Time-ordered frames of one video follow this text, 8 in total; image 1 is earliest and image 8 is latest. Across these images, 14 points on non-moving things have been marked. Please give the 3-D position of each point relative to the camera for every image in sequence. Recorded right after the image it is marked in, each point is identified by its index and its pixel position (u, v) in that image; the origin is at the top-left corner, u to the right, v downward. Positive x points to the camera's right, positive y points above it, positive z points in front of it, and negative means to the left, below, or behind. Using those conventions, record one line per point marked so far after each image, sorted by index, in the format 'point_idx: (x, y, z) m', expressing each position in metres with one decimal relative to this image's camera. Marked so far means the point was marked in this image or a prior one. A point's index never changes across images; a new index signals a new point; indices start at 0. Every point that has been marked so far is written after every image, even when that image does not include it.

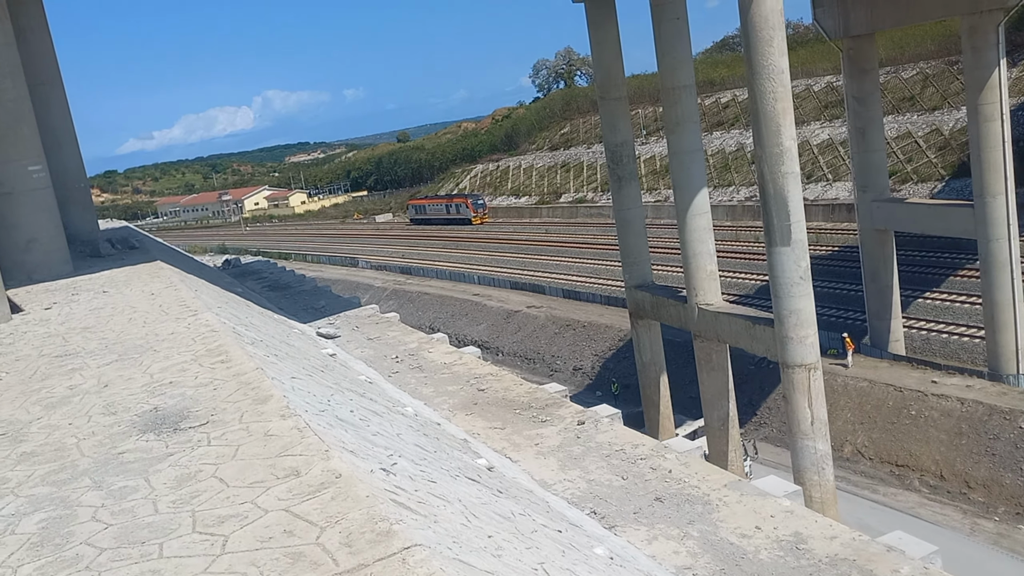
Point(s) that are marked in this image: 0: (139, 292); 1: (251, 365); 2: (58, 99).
0: (-5.8, -0.1, +10.8) m
1: (-2.3, -0.7, +6.2) m
2: (-11.5, +4.8, +17.4) m
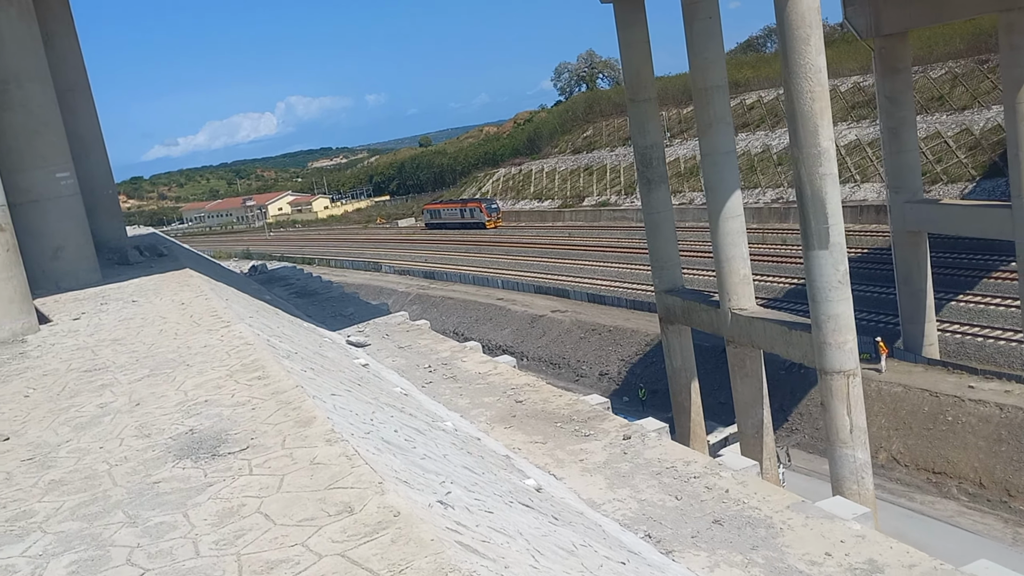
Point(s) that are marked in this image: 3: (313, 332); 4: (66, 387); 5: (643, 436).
0: (-5.2, -0.2, +10.5) m
1: (-1.8, -0.8, +5.8) m
2: (-10.7, +4.6, +17.3) m
3: (-3.8, -0.8, +13.2) m
4: (-4.2, -0.9, +6.5) m
5: (+1.8, -2.0, +9.6) m
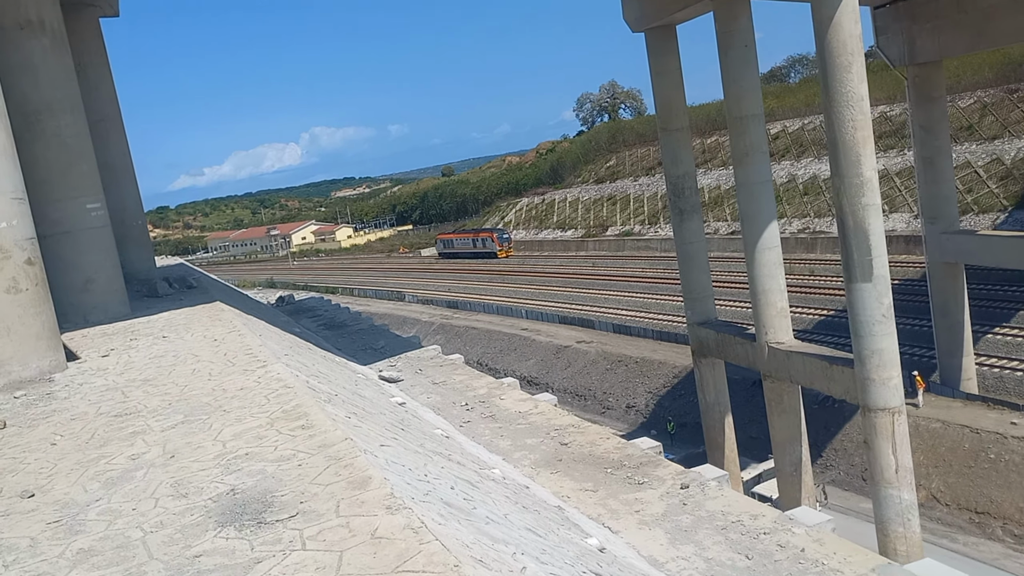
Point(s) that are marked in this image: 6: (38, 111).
0: (-4.5, -0.7, +10.1) m
1: (-1.3, -1.1, +5.3) m
2: (-9.9, +3.8, +17.3) m
3: (-3.1, -1.4, +12.7) m
4: (-3.6, -1.3, +6.1) m
5: (+2.4, -2.5, +8.9) m
6: (-8.4, +3.1, +12.3) m
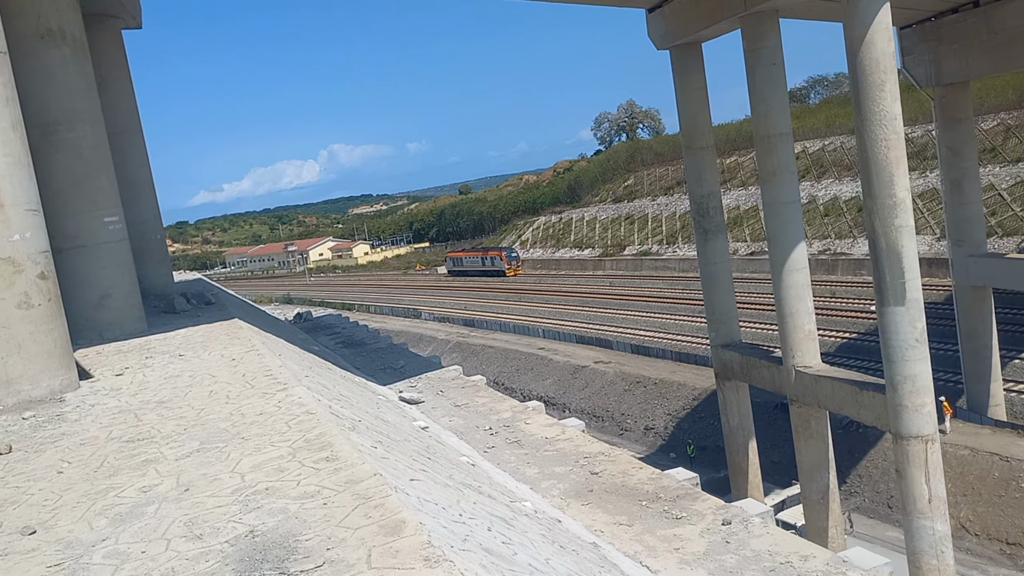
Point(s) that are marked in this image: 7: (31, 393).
0: (-4.1, -0.9, +9.7) m
1: (-1.0, -1.3, +4.9) m
2: (-9.2, +3.4, +17.2) m
3: (-2.6, -1.7, +12.3) m
4: (-3.3, -1.4, +5.7) m
5: (+2.8, -2.8, +8.4) m
6: (-7.9, +2.9, +12.1) m
7: (-5.8, -1.3, +8.4) m
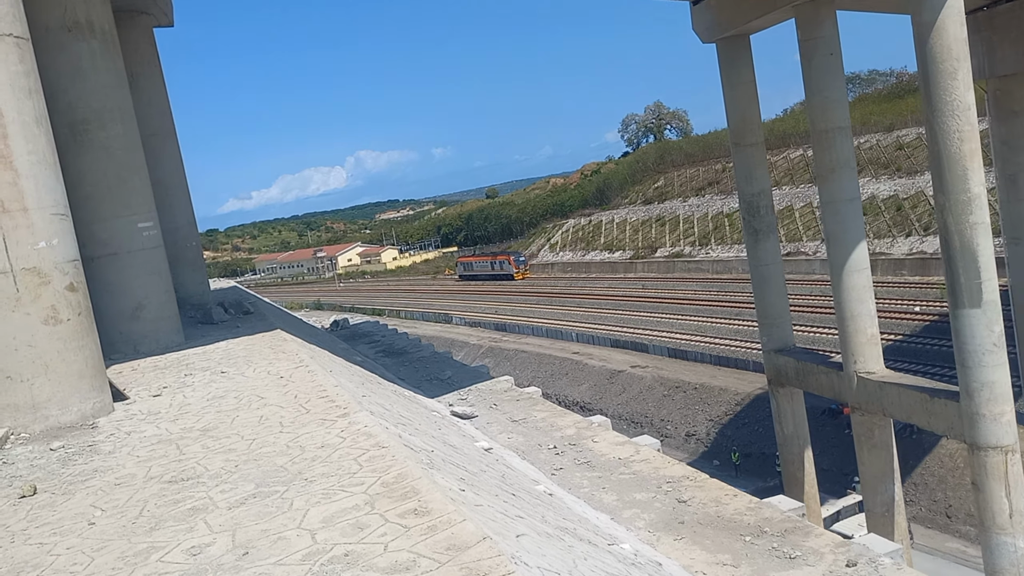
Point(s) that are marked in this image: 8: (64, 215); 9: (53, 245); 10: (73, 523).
0: (-3.2, -1.1, +8.8) m
1: (-0.2, -1.3, +3.8) m
2: (-8.1, +3.2, +16.5) m
3: (-1.6, -1.9, +11.3) m
4: (-2.5, -1.5, +4.7) m
5: (+3.7, -2.8, +7.2) m
6: (-6.9, +2.7, +11.4) m
7: (-4.9, -1.4, +7.6) m
8: (-5.1, +0.8, +8.1) m
9: (-5.1, +0.5, +7.8) m
10: (-2.9, -1.6, +4.7) m
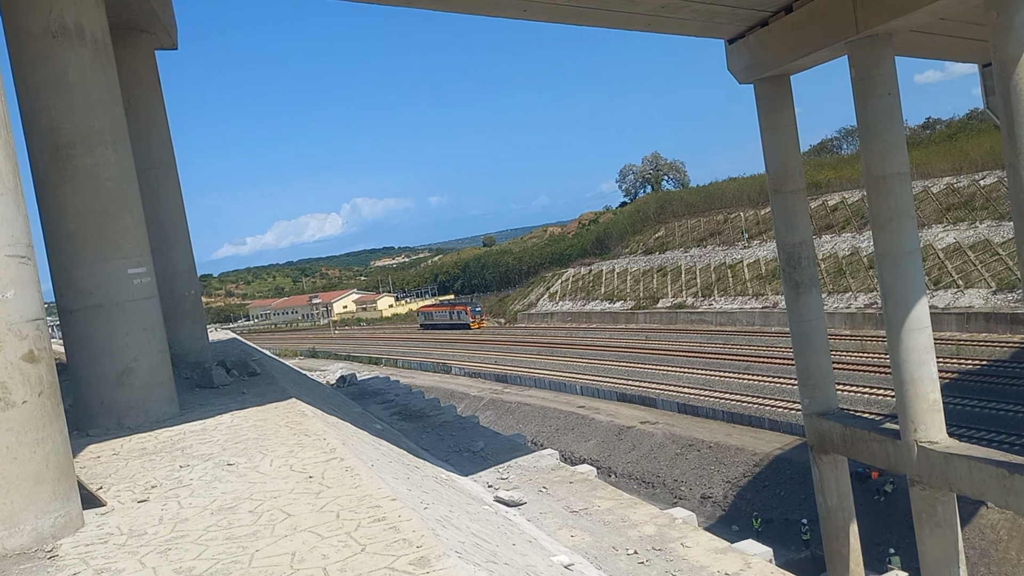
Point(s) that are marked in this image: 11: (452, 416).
0: (-2.2, -1.7, +6.7) m
1: (+0.8, -1.7, +1.7) m
2: (-7.1, +2.1, +14.6) m
3: (-0.6, -2.7, +9.1) m
4: (-1.5, -1.9, +2.6) m
5: (+4.7, -3.5, +5.0) m
6: (-5.9, +1.9, +9.4) m
7: (-3.9, -1.9, +5.4) m
8: (-4.1, +0.3, +6.0) m
9: (-4.1, -0.1, +5.7) m
10: (-1.9, -1.9, +2.5) m
11: (-1.6, -3.3, +18.0) m
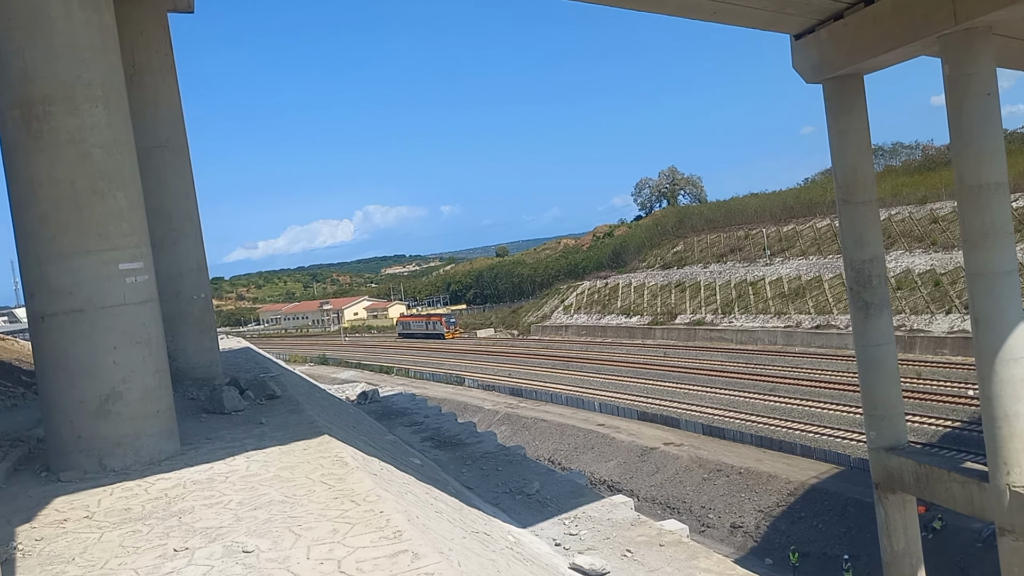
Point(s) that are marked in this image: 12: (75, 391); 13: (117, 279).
0: (-1.2, -1.8, +4.4) m
1: (+1.7, -1.7, -0.6) m
2: (-5.9, +2.1, +12.4) m
3: (+0.4, -2.8, +6.8) m
4: (-0.5, -1.9, +0.3) m
5: (+5.6, -3.7, +2.6) m
6: (-4.7, +1.9, +7.3) m
7: (-2.9, -1.9, +3.2) m
8: (-3.1, +0.3, +3.8) m
9: (-3.0, -0.1, +3.5) m
10: (-1.0, -1.9, +0.3) m
11: (-0.5, -3.5, +15.8) m
12: (-4.6, -1.1, +7.4) m
13: (-4.2, +0.1, +7.6) m
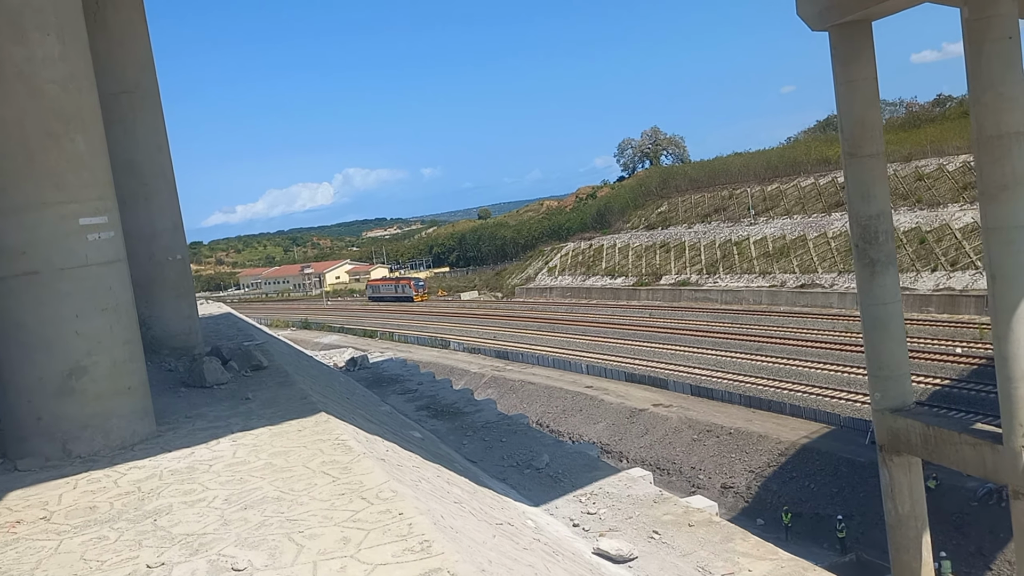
0: (-0.9, -1.5, +3.5) m
1: (+2.2, -1.7, -1.4) m
2: (-5.8, +2.7, +11.2) m
3: (+0.7, -2.4, +6.0) m
4: (-0.1, -1.8, -0.6) m
5: (+6.0, -3.5, +2.0) m
6: (-4.5, +2.3, +6.1) m
7: (-2.6, -1.8, +2.2) m
8: (-2.8, +0.5, +2.7) m
9: (-2.7, +0.1, +2.4) m
10: (-0.6, -1.9, -0.7) m
11: (-0.4, -2.7, +14.9) m
12: (-4.4, -0.7, +6.3) m
13: (-4.0, +0.5, +6.5) m
